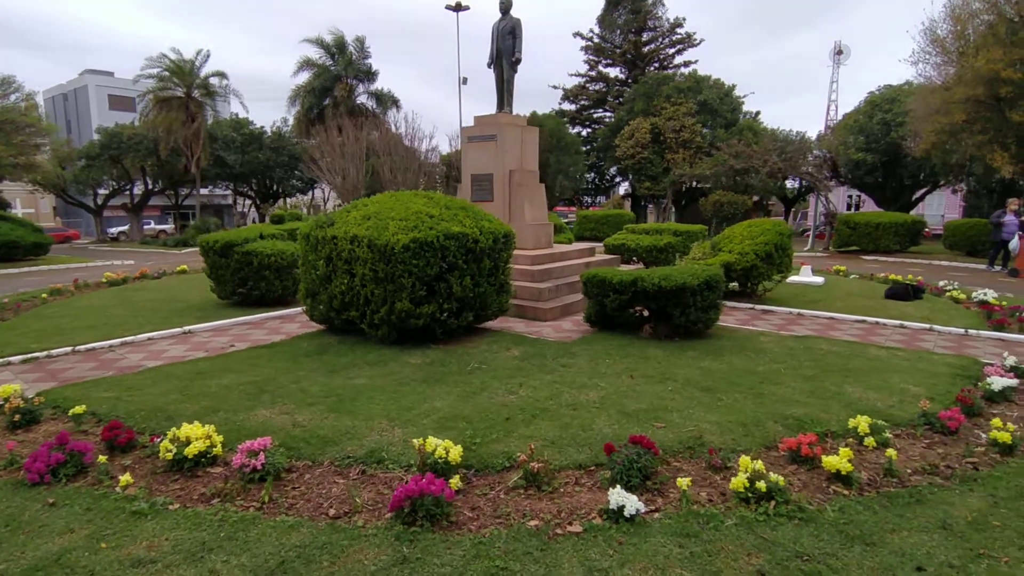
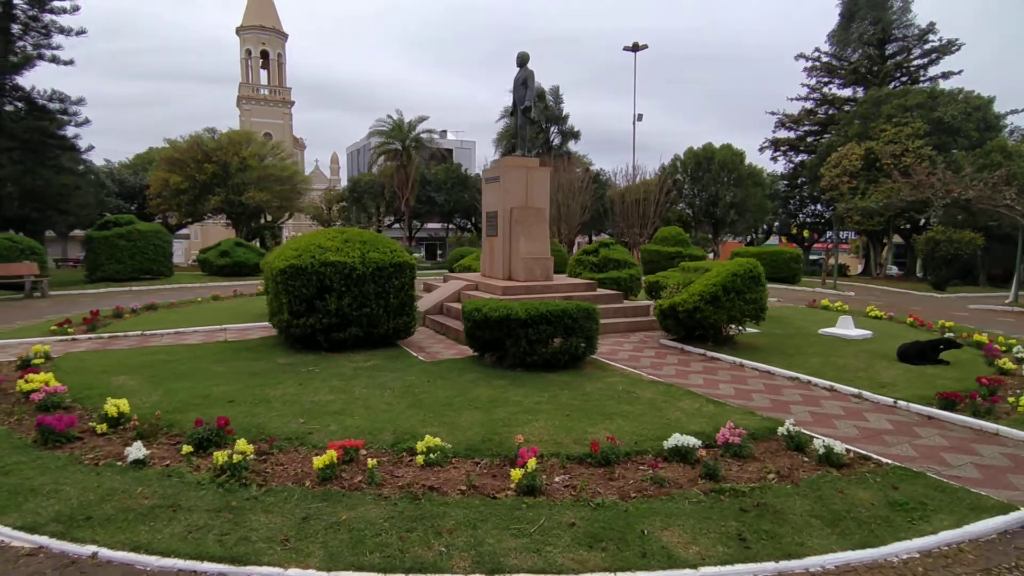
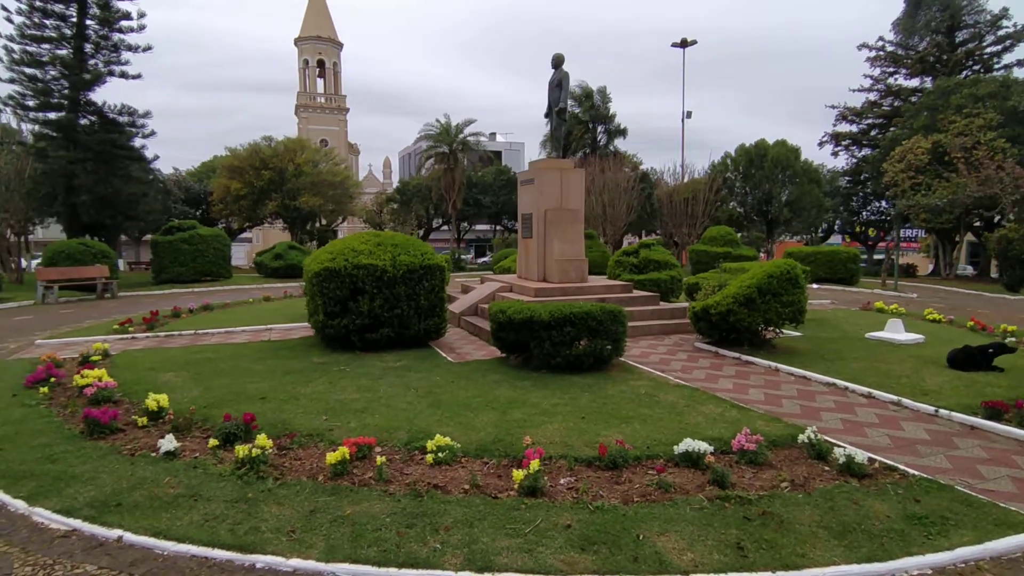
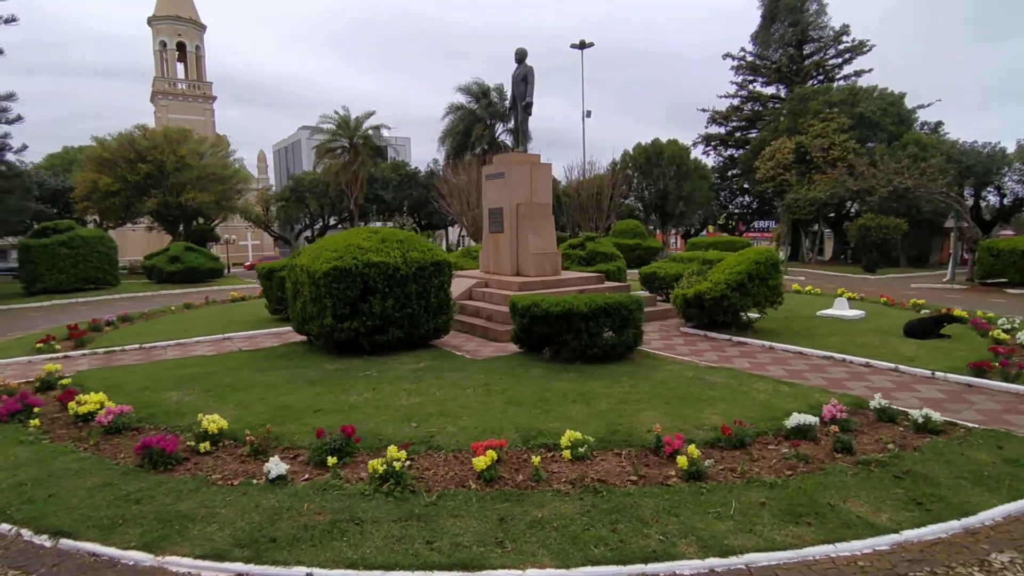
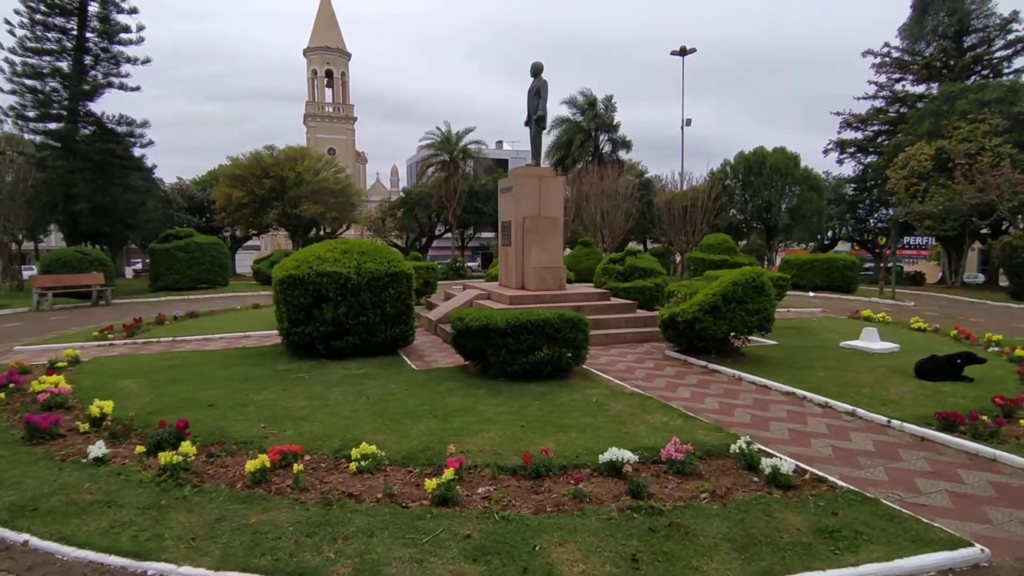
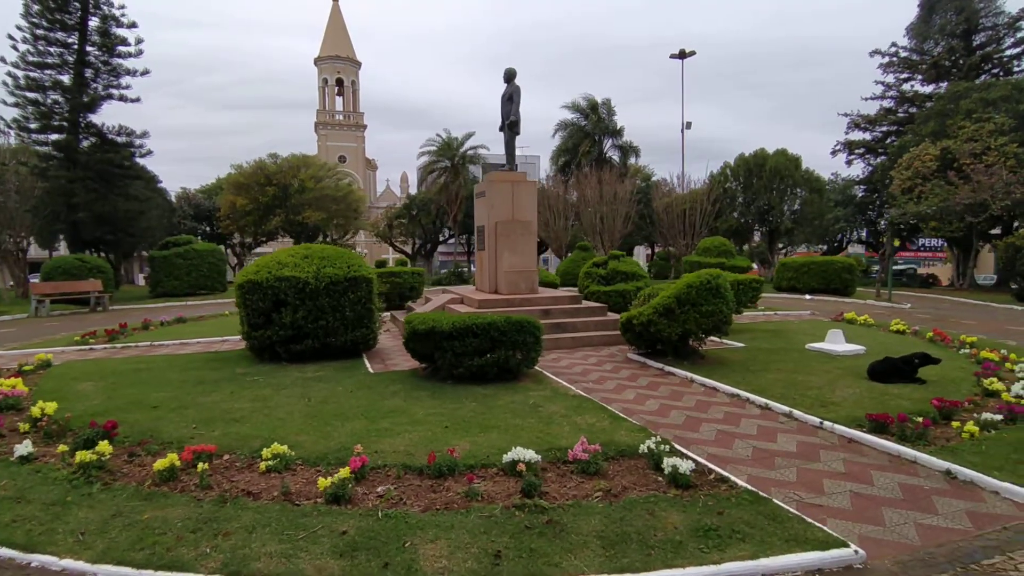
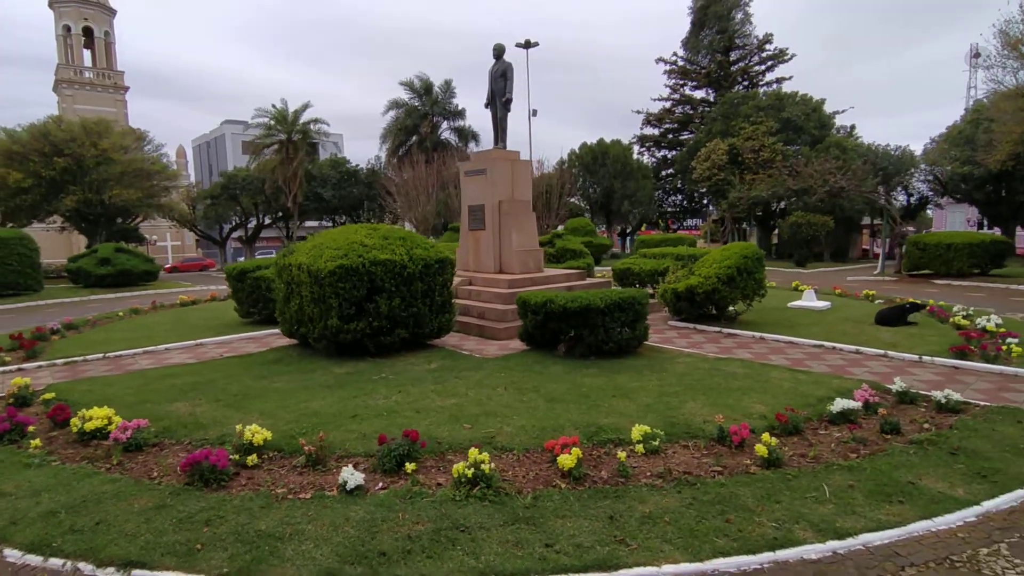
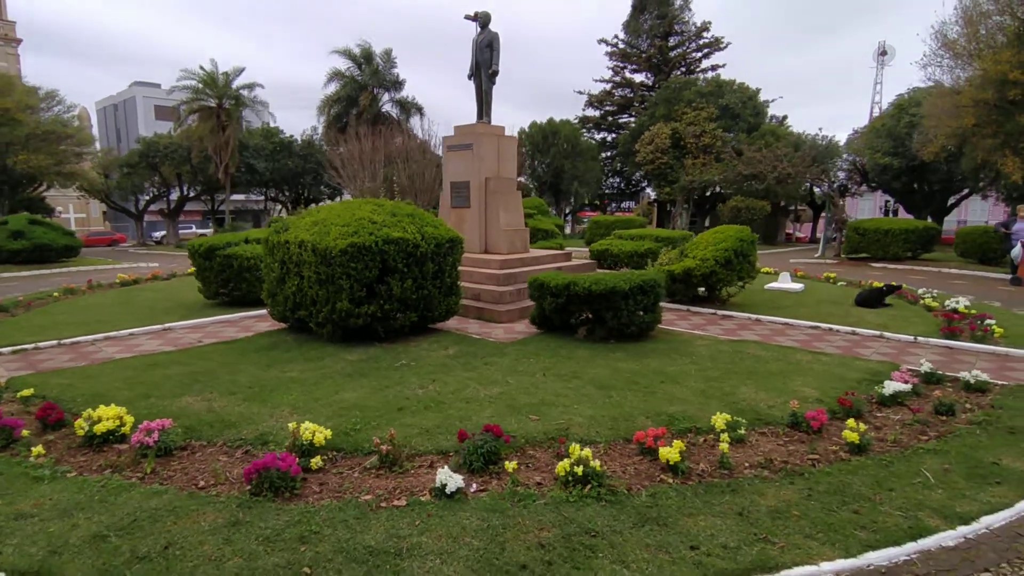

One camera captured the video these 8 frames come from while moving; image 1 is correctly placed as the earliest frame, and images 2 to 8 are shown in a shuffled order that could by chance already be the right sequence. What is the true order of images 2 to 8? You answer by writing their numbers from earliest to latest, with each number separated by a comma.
8, 7, 4, 2, 3, 5, 6
